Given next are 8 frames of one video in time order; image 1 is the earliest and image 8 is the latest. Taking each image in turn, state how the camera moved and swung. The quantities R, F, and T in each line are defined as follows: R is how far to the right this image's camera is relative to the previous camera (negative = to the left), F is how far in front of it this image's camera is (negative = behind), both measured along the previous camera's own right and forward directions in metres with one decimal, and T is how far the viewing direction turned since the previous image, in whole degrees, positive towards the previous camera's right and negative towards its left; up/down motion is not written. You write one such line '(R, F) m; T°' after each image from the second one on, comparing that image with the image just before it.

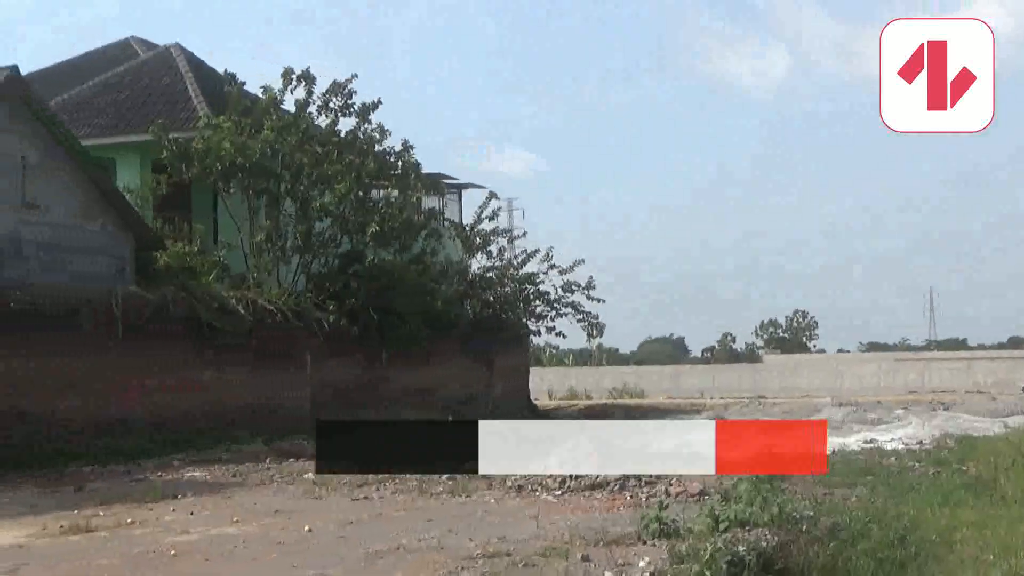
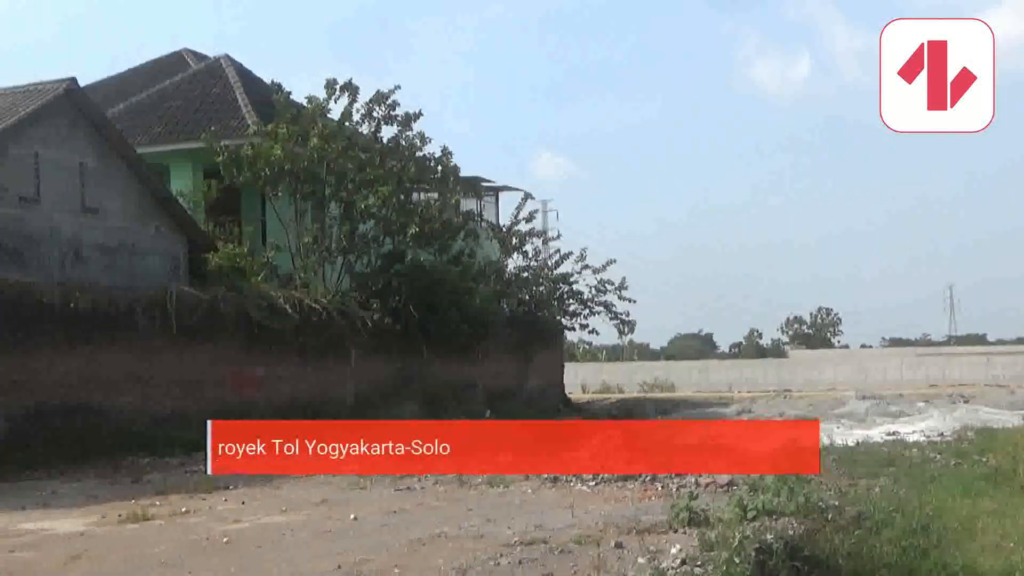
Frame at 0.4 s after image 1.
(-0.8, -0.2) m; 0°
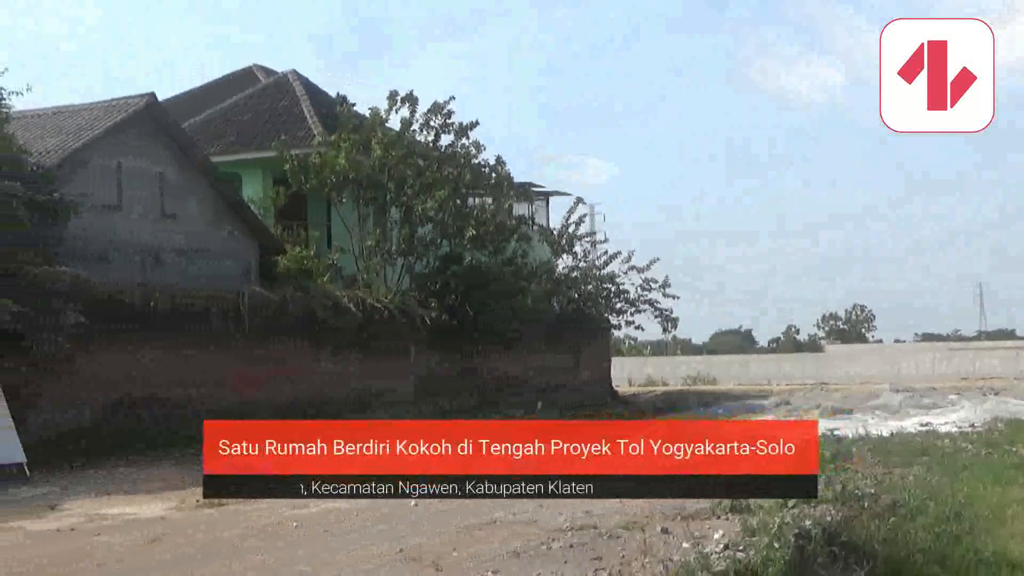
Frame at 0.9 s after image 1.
(-1.2, -0.3) m; 0°
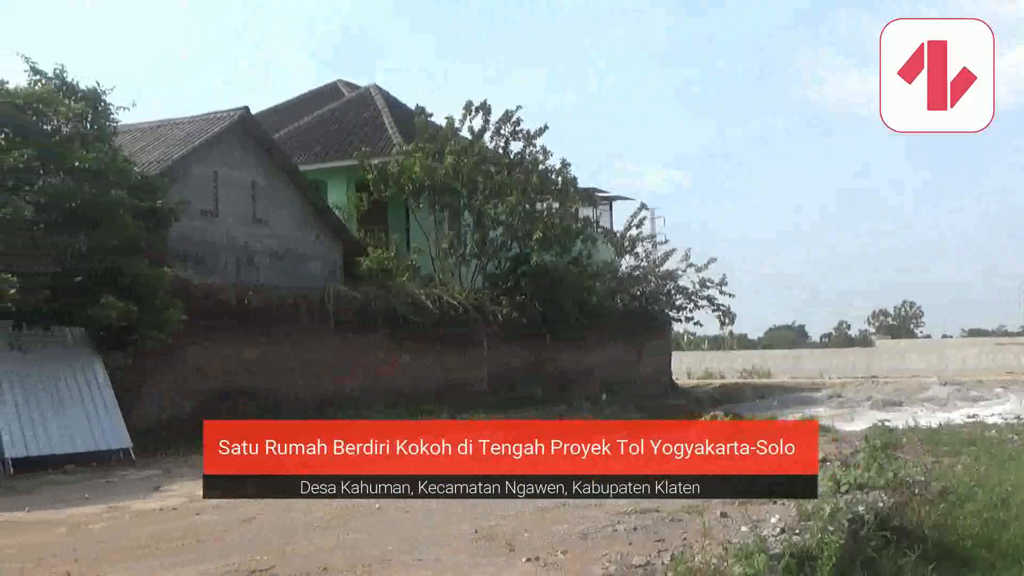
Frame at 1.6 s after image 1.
(-1.6, -0.4) m; -1°
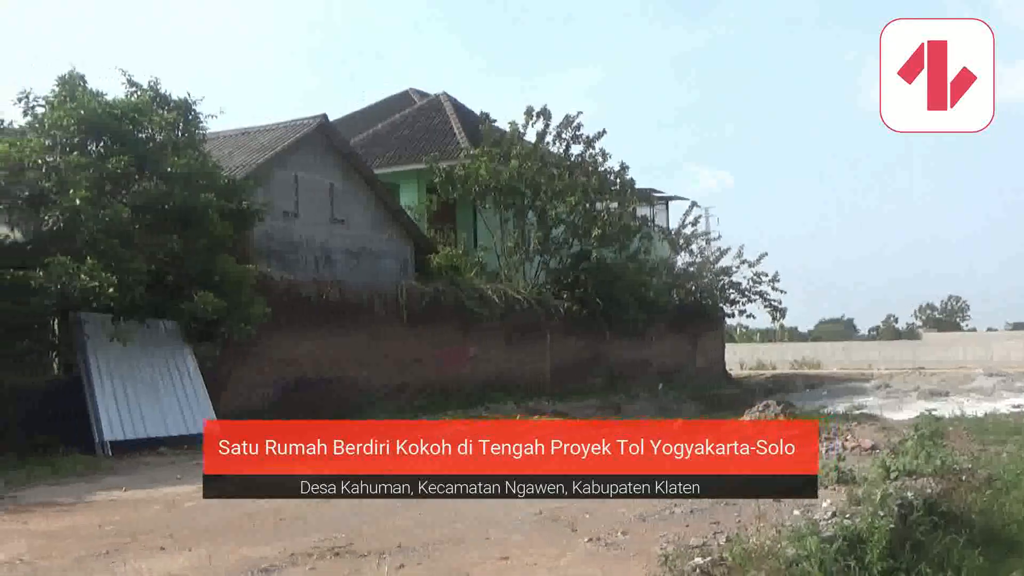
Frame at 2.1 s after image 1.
(-1.6, -0.4) m; -1°
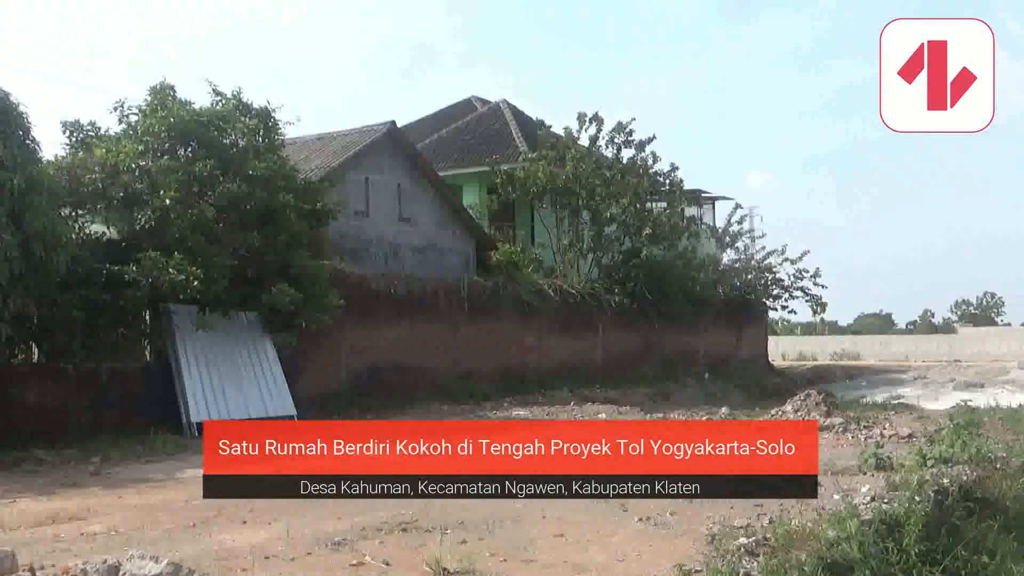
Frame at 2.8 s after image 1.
(-1.5, -0.5) m; -1°
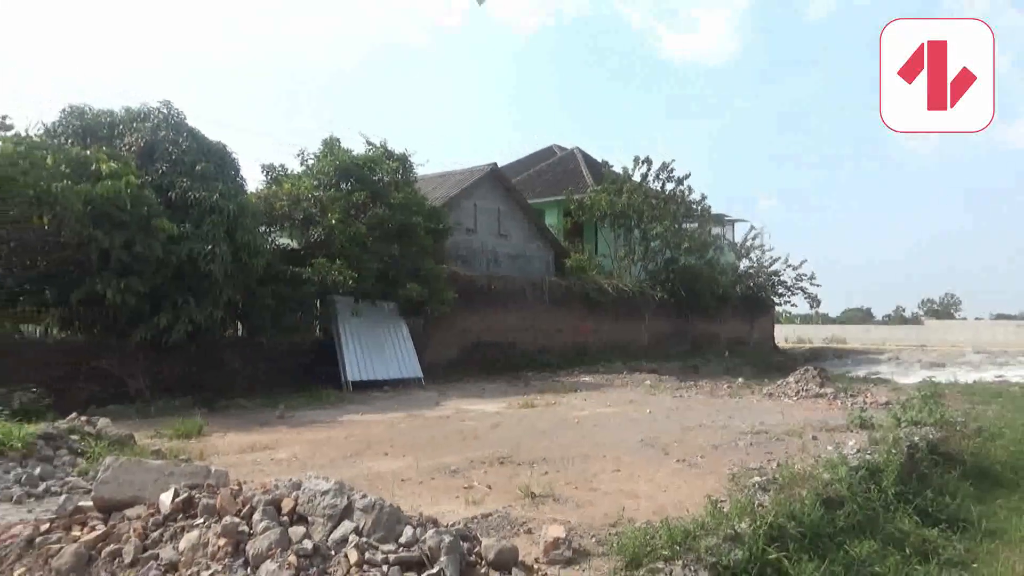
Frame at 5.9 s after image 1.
(-2.4, -2.7) m; -1°
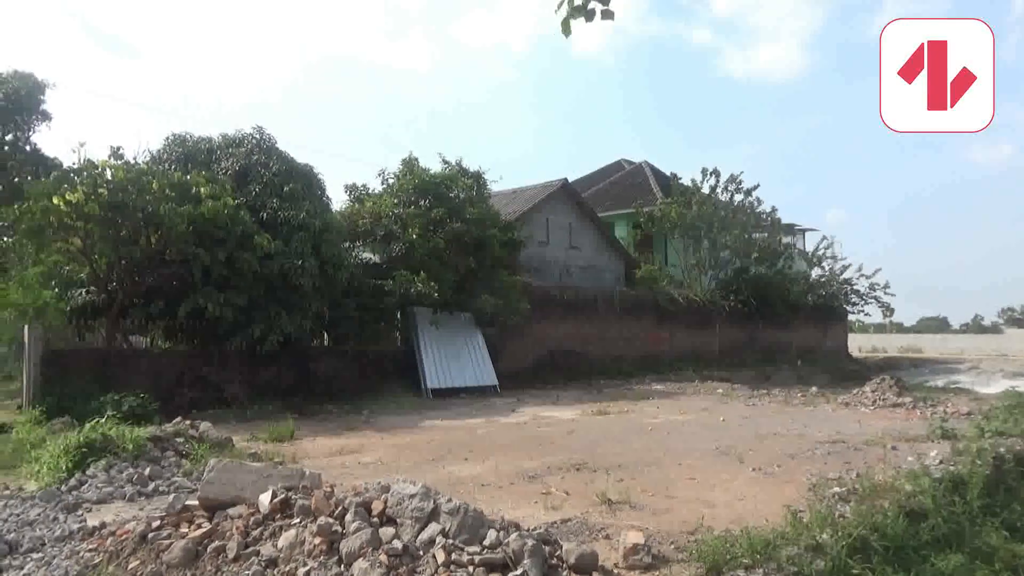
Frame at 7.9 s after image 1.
(-2.6, -0.4) m; -2°
